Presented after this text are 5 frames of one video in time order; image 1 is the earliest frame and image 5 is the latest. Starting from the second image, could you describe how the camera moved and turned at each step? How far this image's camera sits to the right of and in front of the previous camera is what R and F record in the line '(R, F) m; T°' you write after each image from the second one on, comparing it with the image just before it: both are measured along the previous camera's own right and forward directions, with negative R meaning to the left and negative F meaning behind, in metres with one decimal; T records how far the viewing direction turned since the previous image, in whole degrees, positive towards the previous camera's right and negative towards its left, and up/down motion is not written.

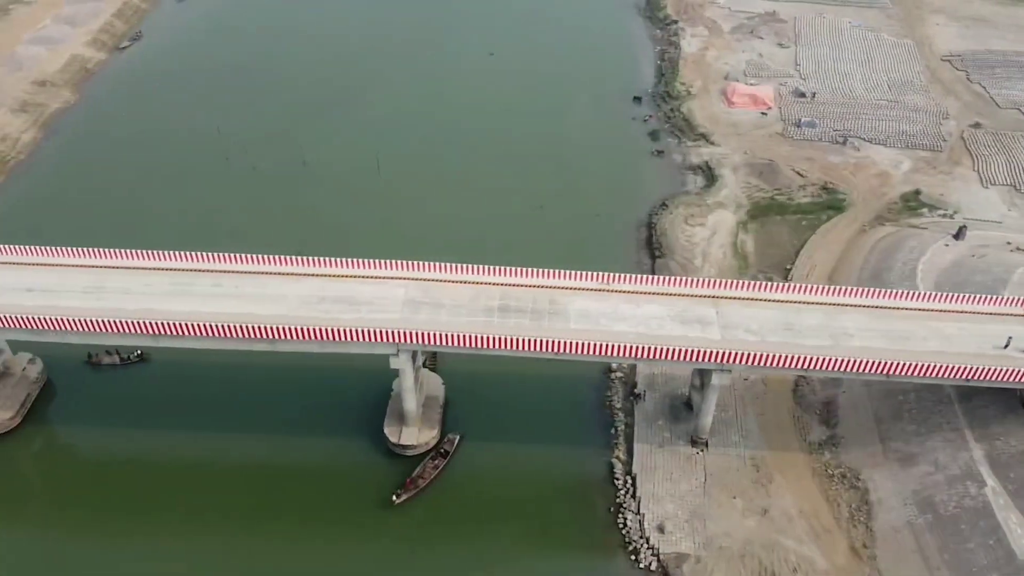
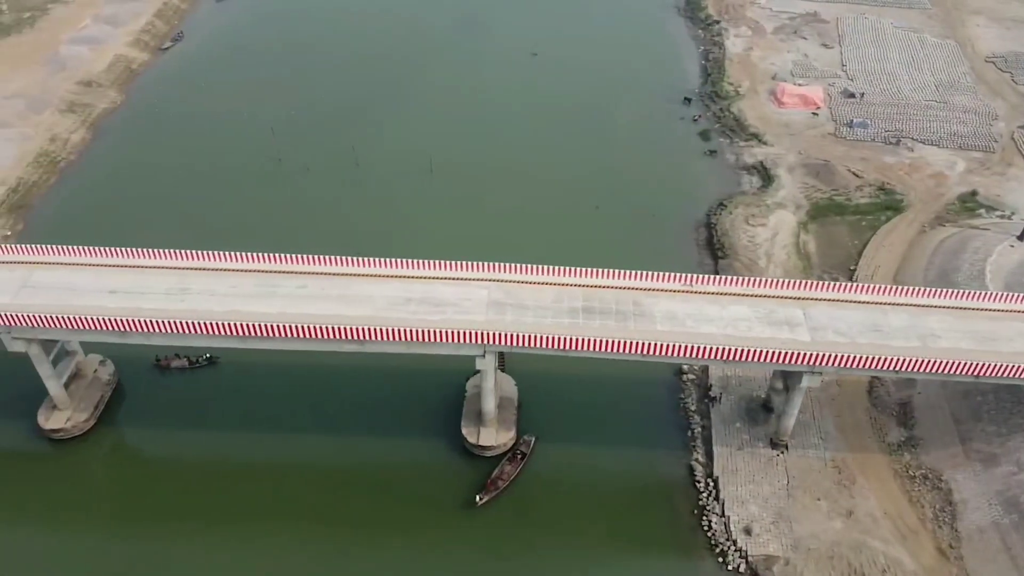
(-4.0, +0.2) m; 0°
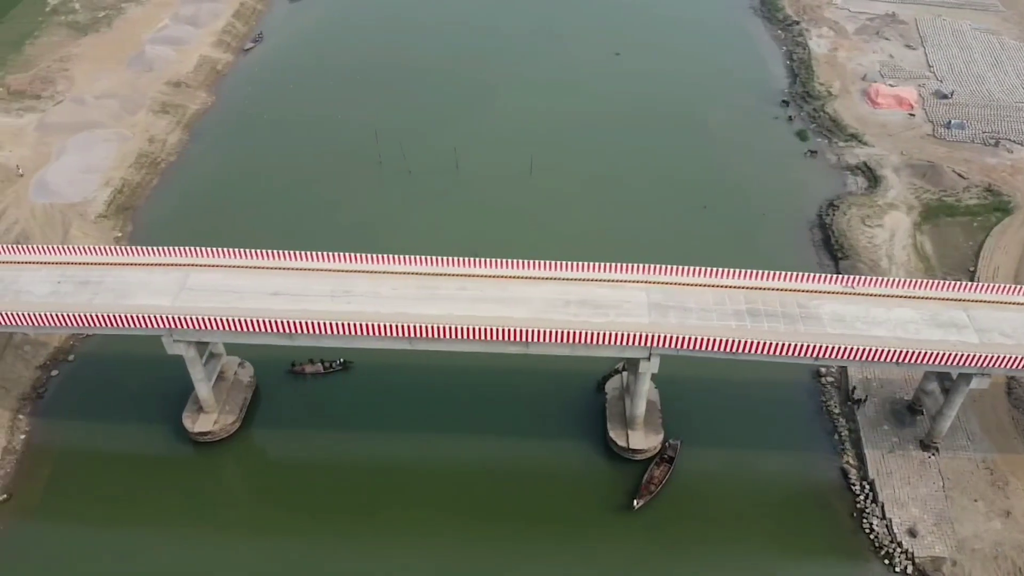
(-7.5, +0.3) m; +1°
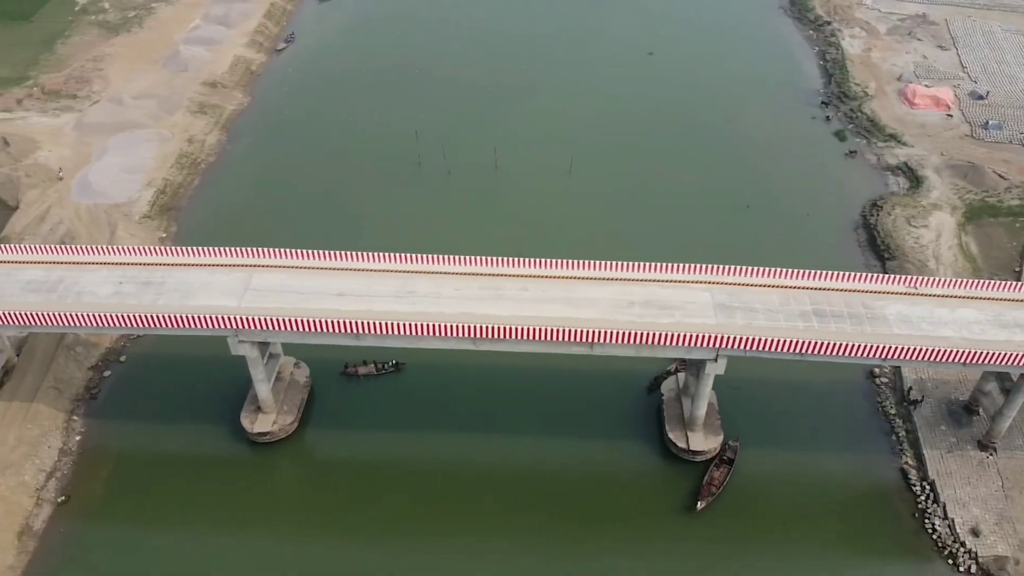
(-2.9, 0.0) m; 0°
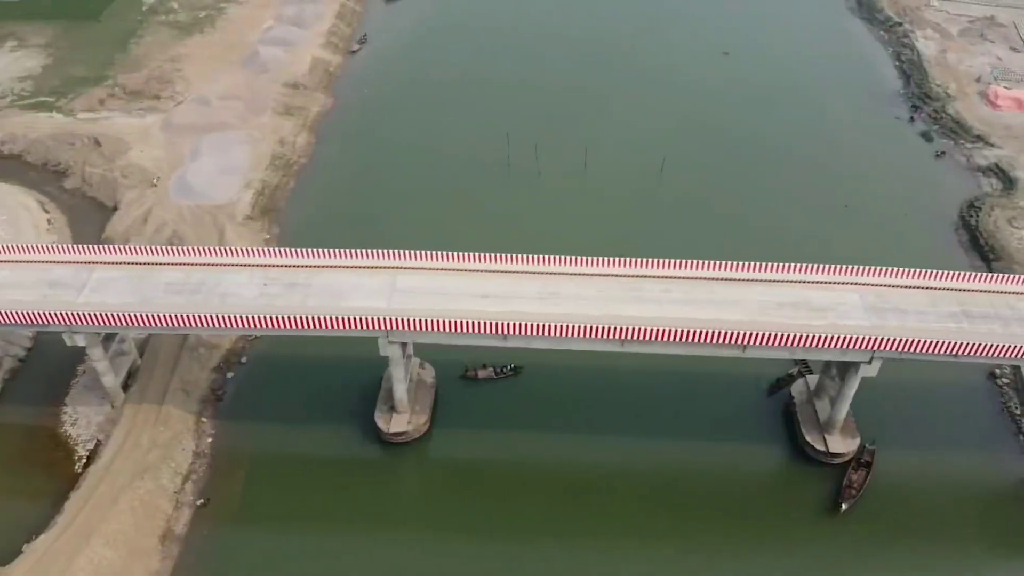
(-6.7, -0.1) m; +1°
